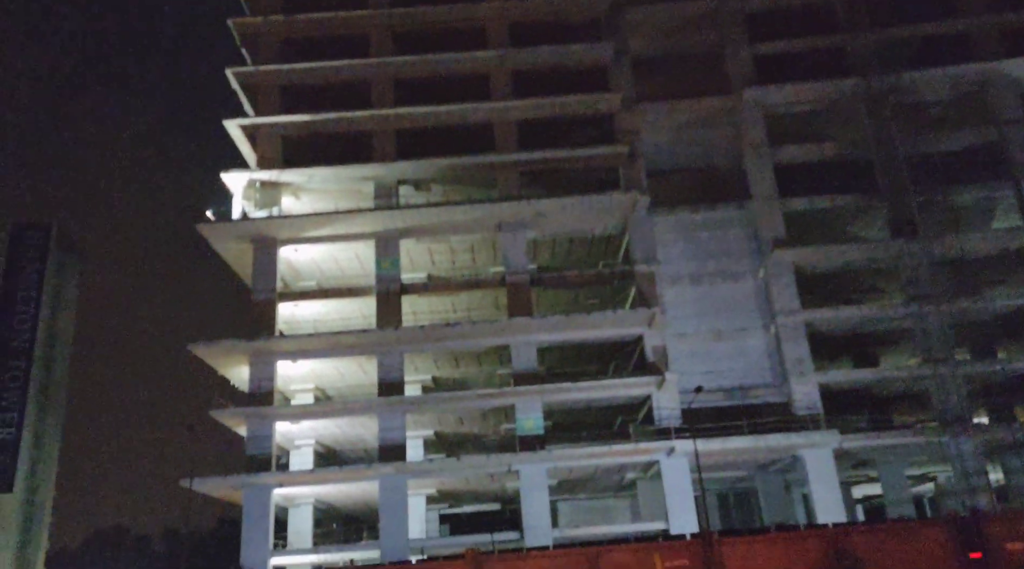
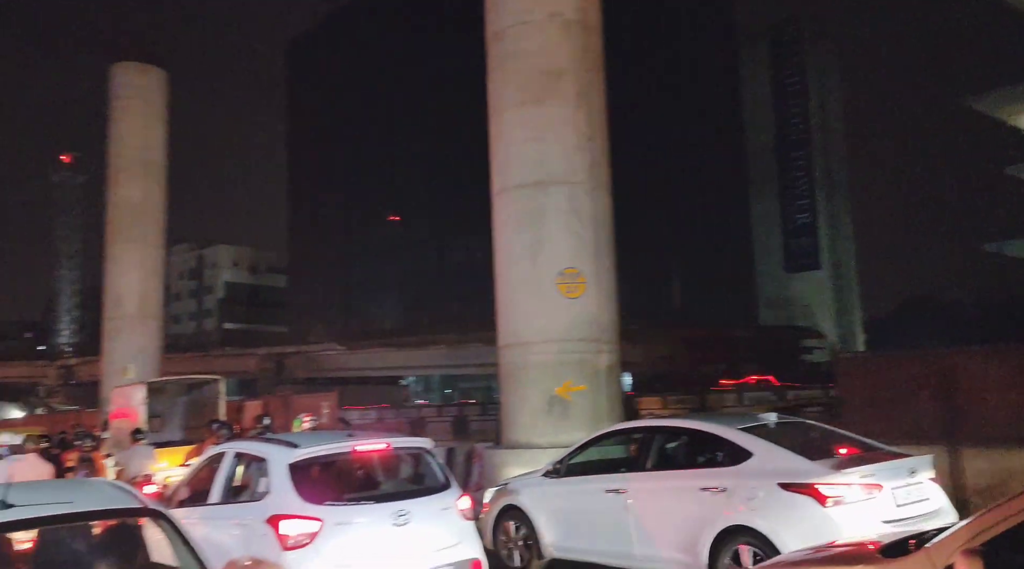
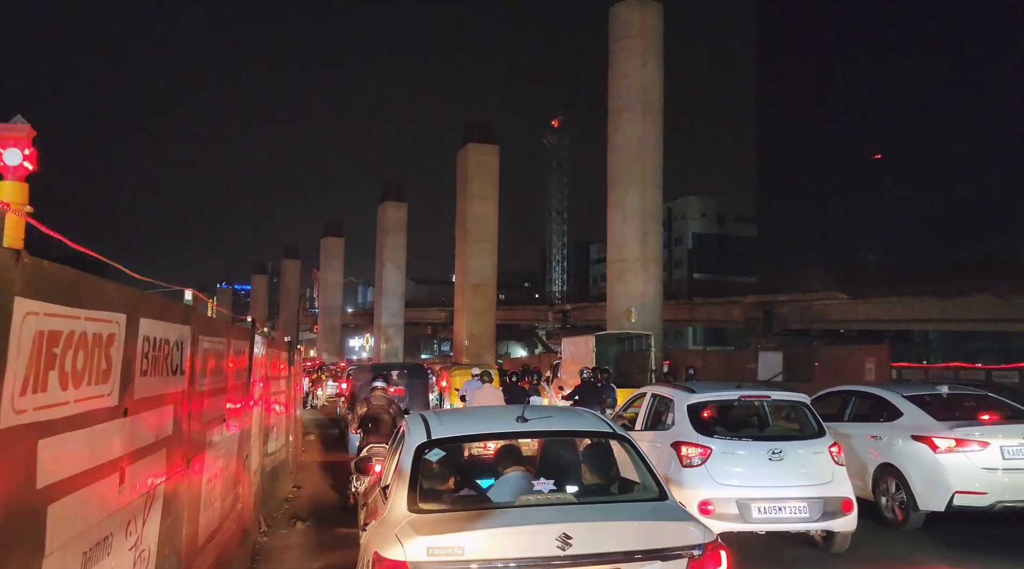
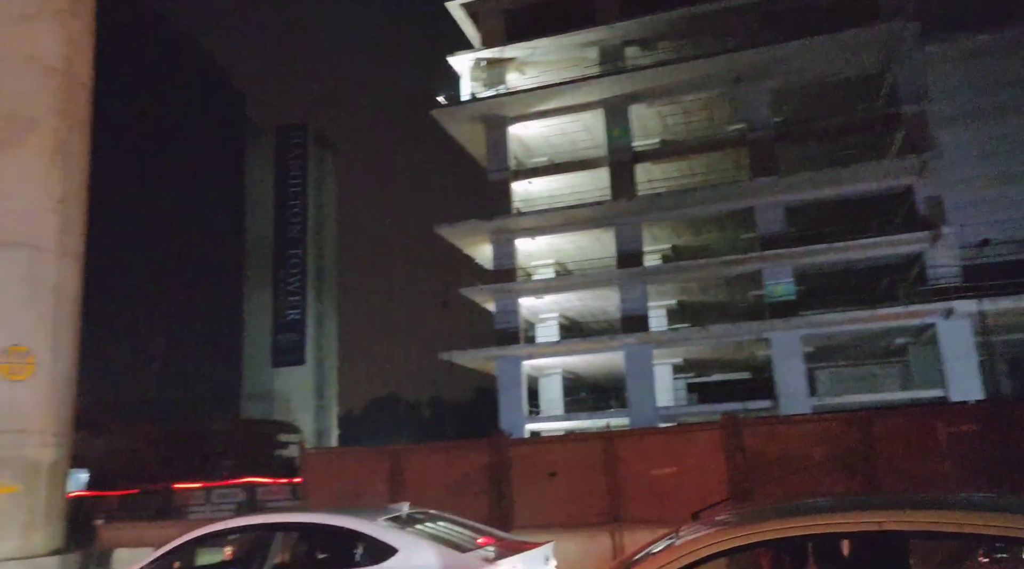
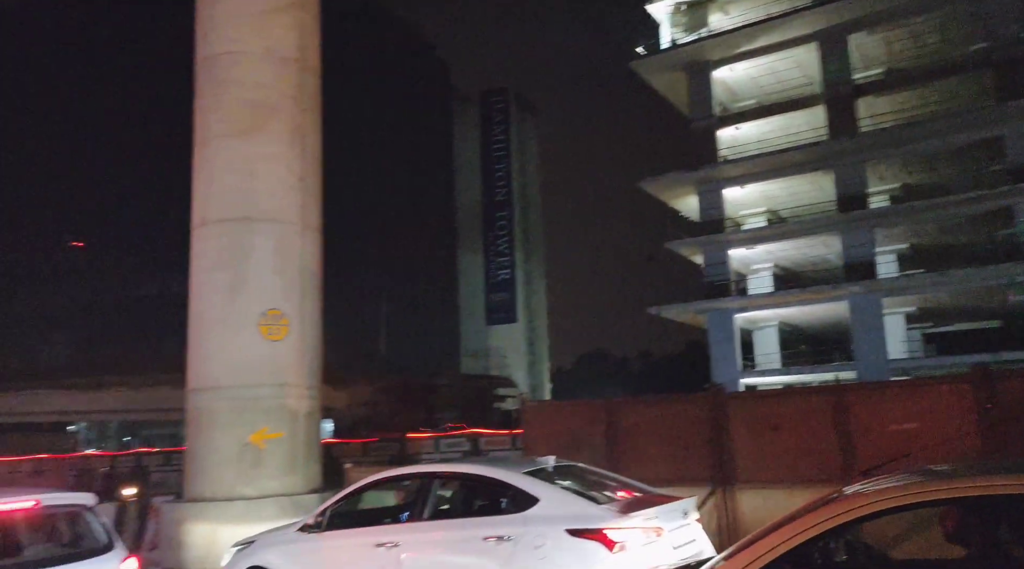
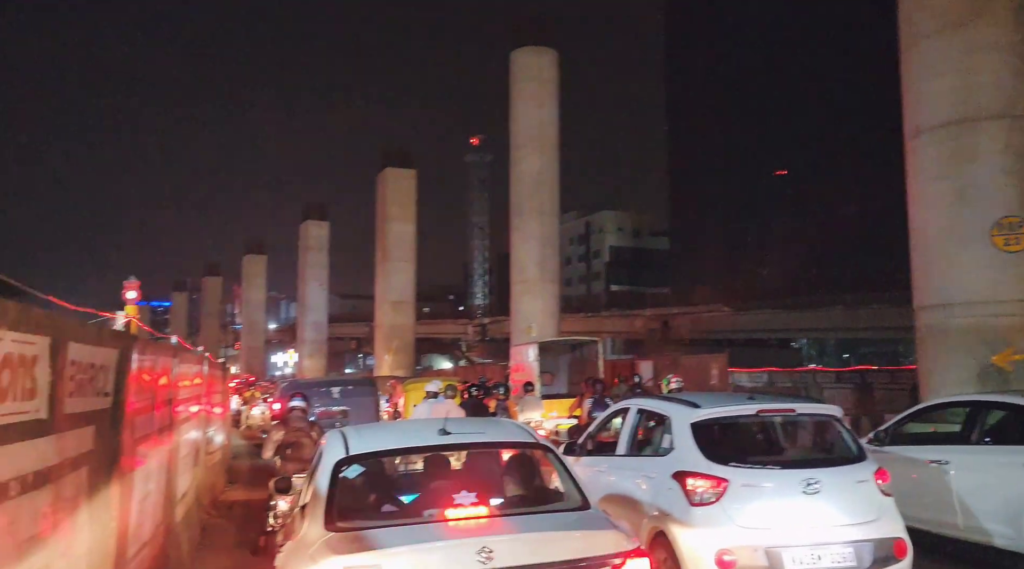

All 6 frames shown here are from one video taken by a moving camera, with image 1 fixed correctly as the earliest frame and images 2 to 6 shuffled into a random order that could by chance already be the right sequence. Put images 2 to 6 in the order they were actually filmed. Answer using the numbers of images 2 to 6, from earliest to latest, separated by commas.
4, 5, 2, 6, 3
